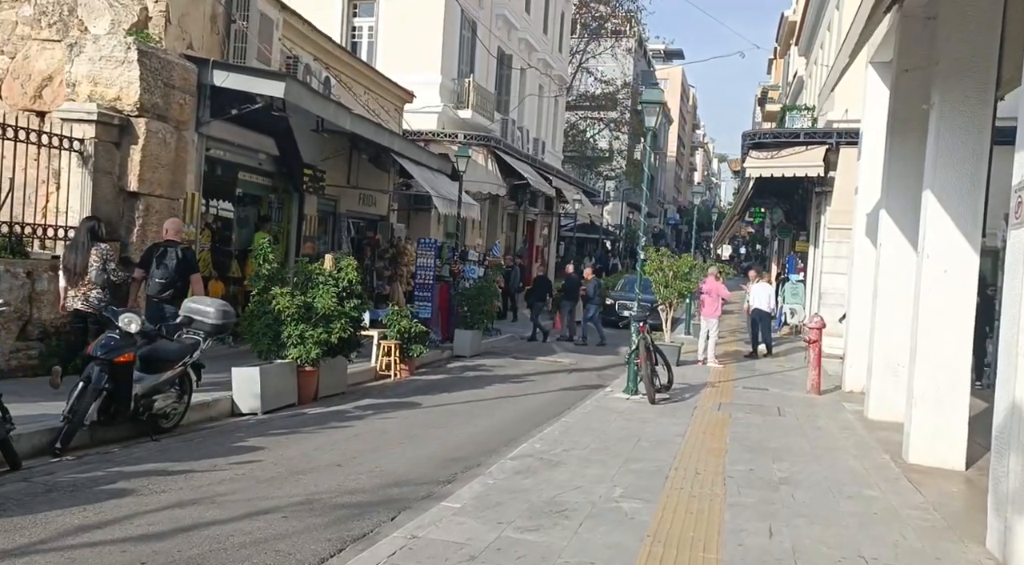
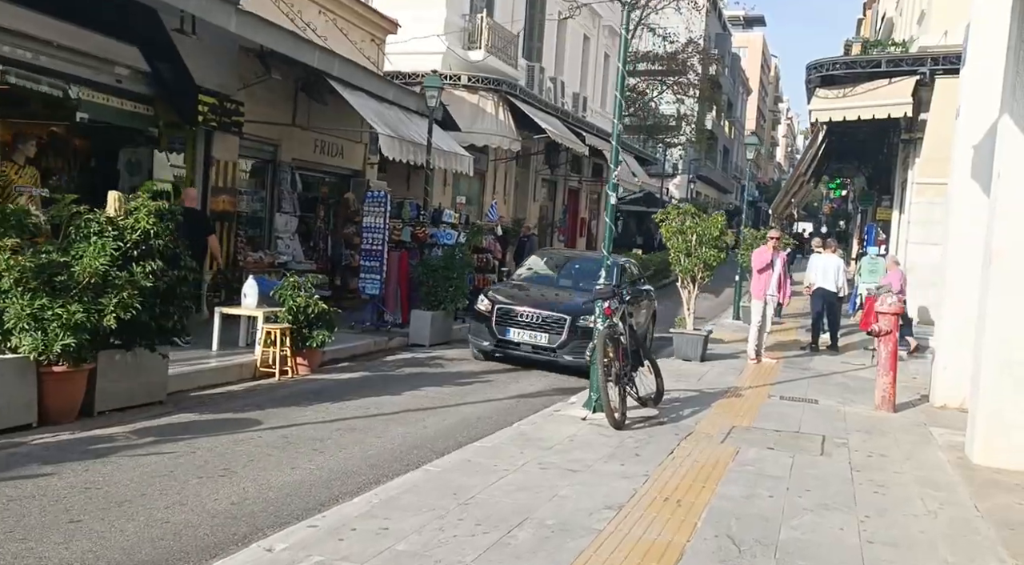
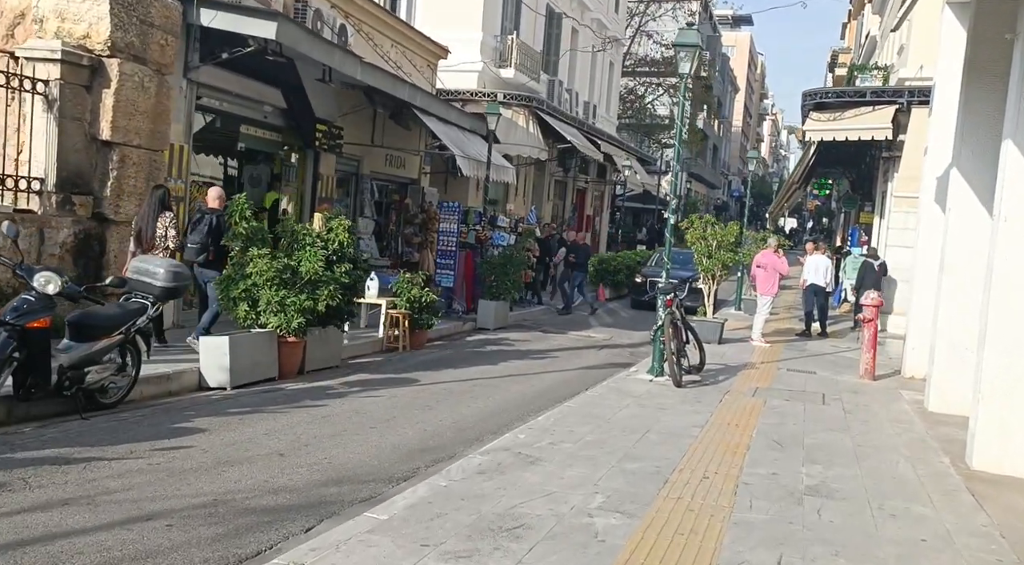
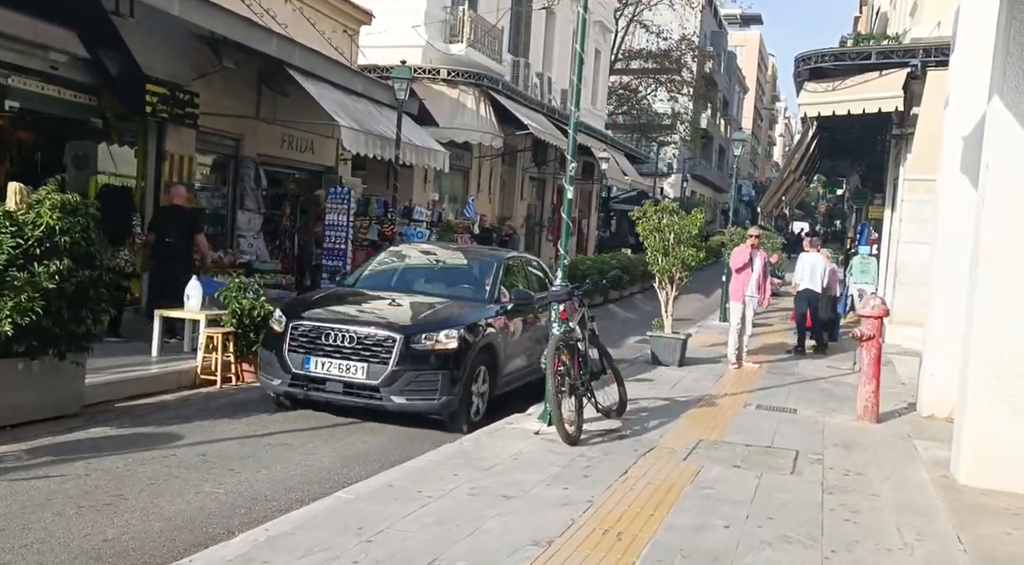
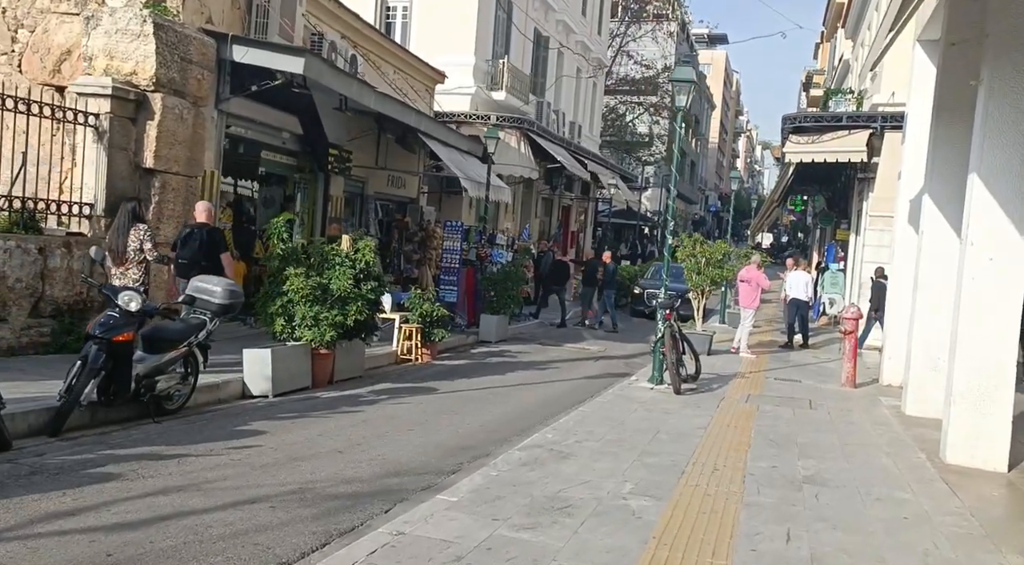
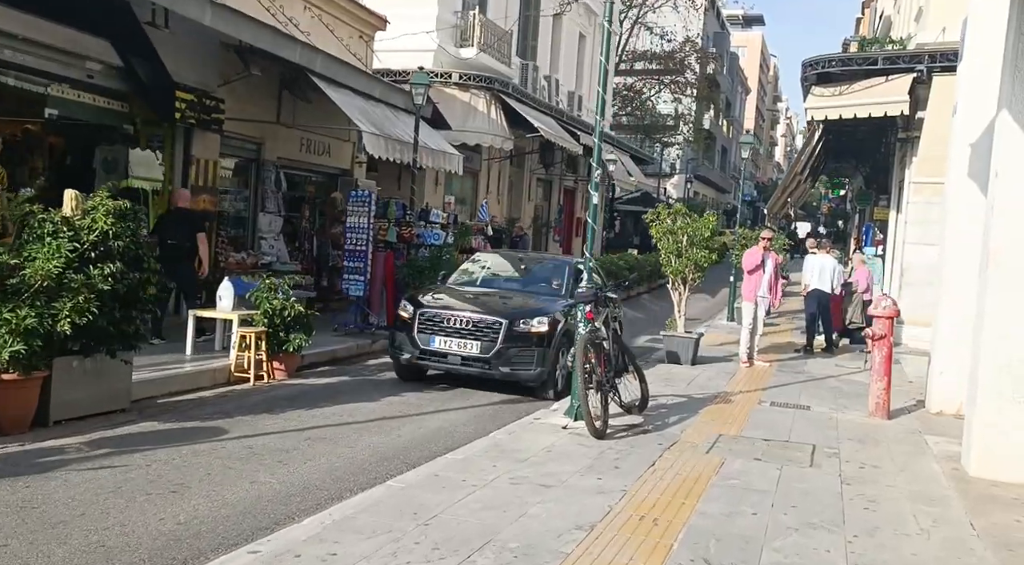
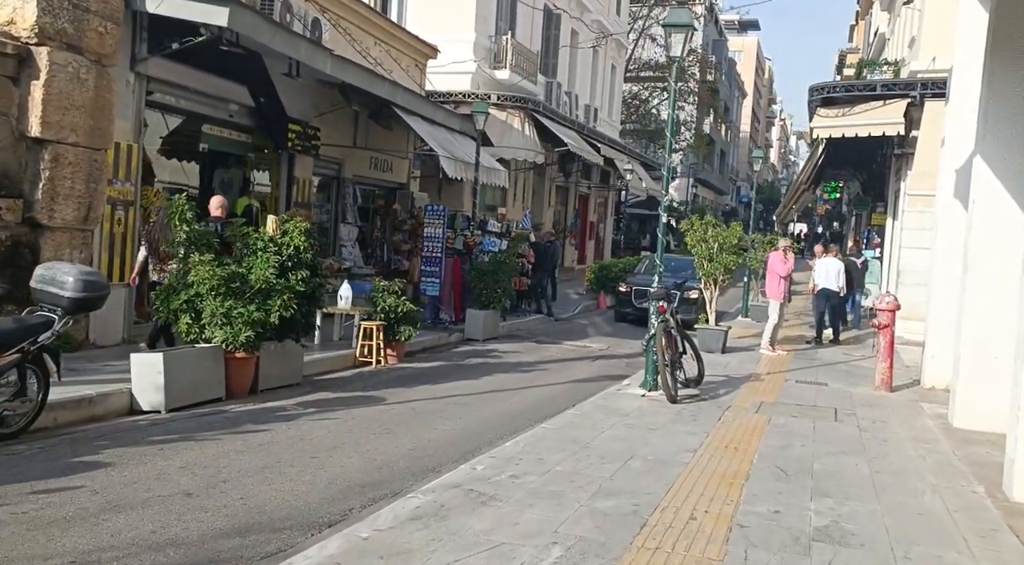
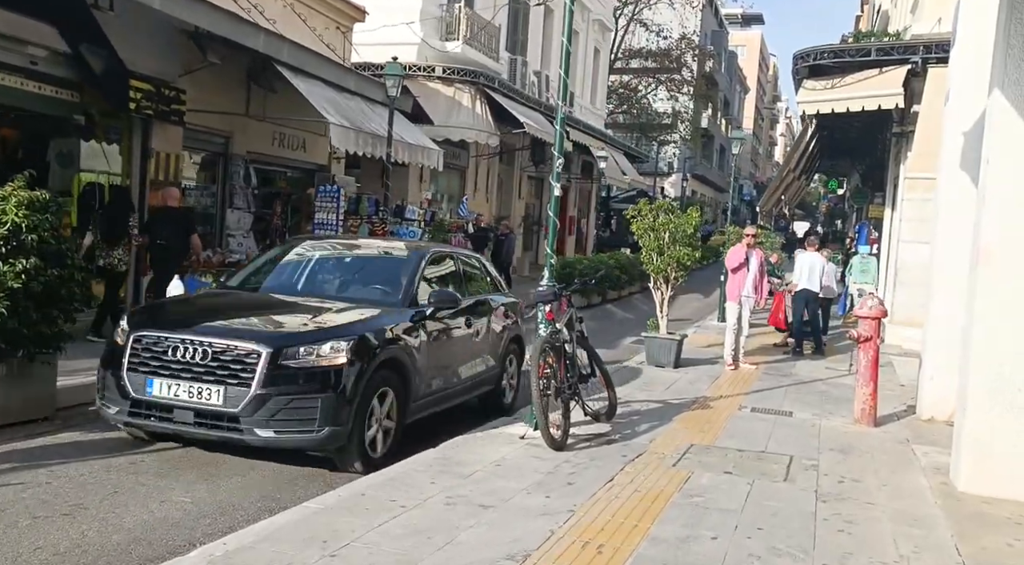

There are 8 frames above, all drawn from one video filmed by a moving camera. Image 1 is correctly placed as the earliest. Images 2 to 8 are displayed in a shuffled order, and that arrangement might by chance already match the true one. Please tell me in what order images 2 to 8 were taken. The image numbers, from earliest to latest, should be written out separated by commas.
5, 3, 7, 2, 6, 4, 8
